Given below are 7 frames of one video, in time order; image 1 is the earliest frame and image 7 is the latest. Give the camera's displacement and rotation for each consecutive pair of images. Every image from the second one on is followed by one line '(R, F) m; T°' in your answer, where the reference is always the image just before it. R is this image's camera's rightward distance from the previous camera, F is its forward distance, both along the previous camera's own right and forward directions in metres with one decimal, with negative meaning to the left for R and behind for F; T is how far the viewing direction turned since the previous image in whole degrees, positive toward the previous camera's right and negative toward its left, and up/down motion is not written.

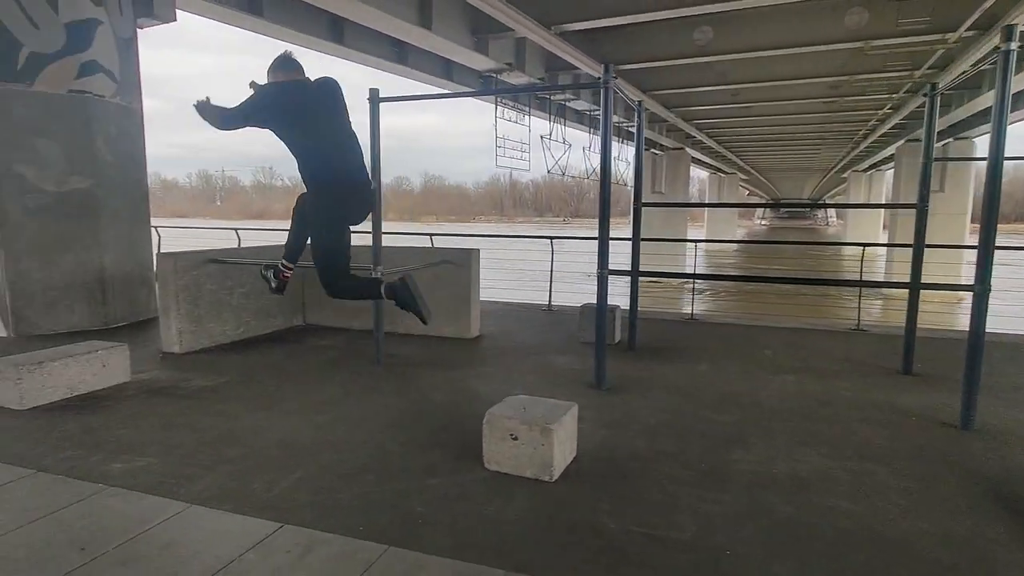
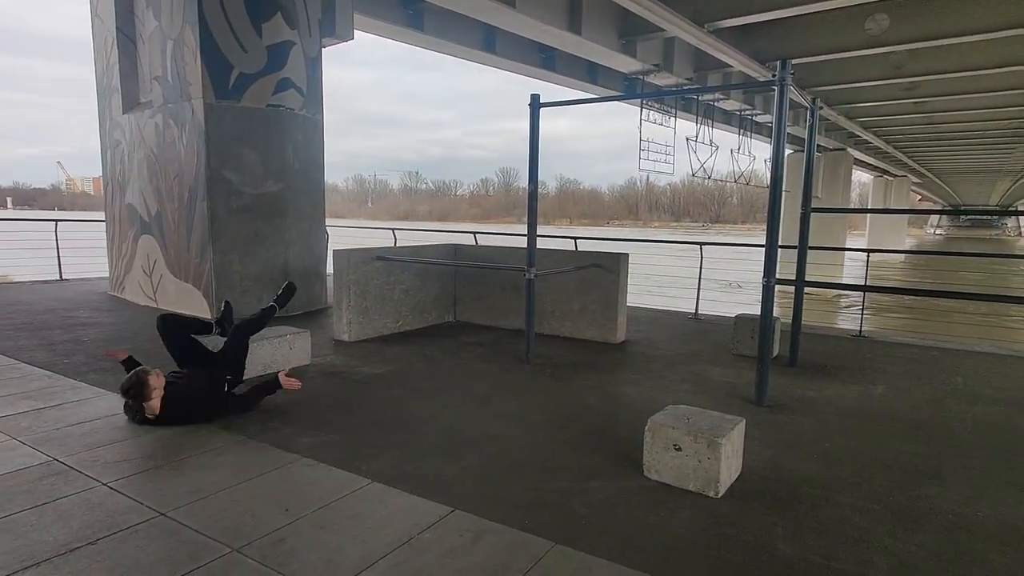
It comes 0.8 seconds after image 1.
(-0.2, 0.0) m; -13°
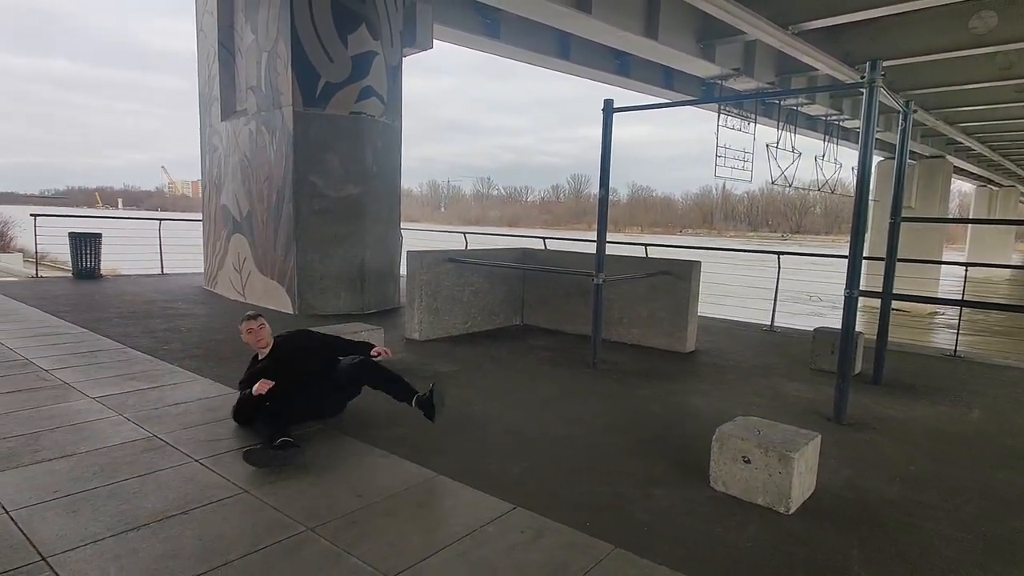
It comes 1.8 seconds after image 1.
(0.0, 0.0) m; -7°
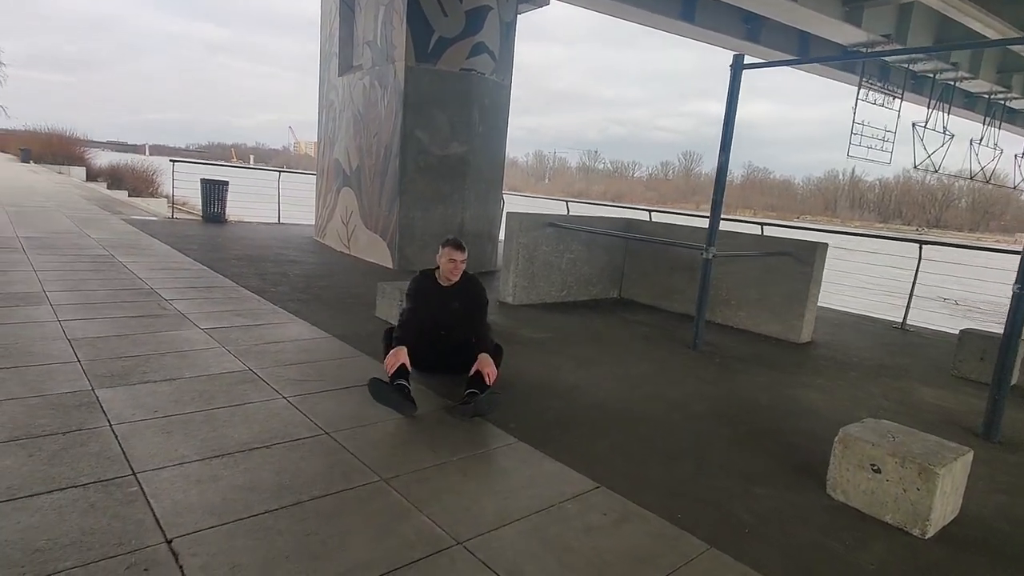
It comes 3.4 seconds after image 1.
(0.0, +0.2) m; -9°
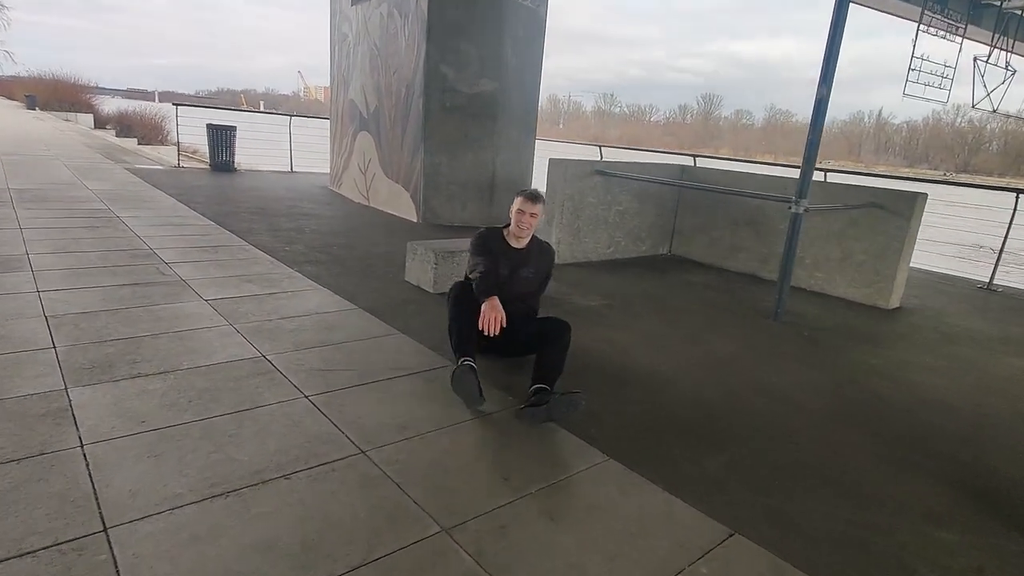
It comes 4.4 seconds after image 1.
(-0.3, +0.7) m; -1°
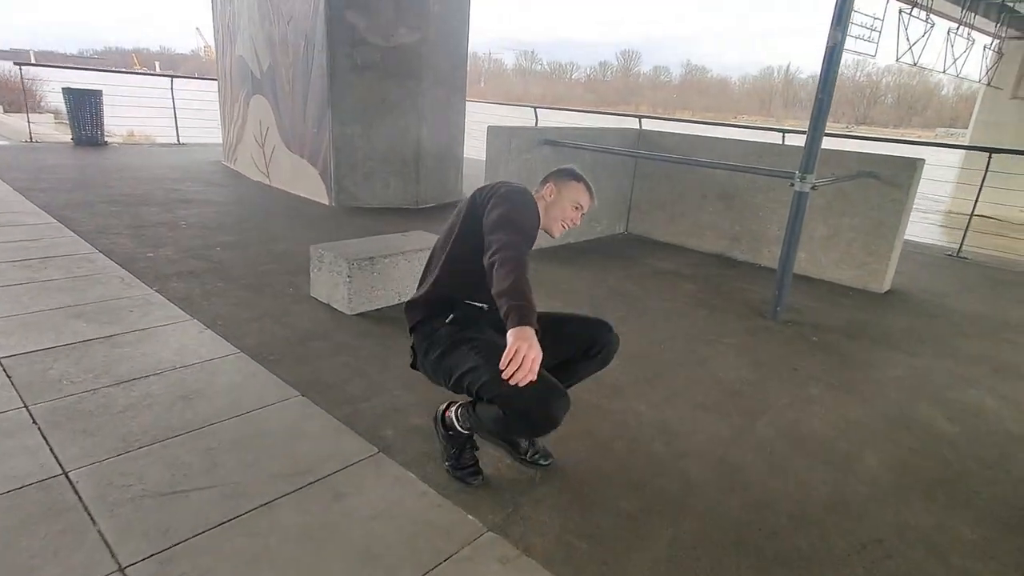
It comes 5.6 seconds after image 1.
(-0.1, +0.9) m; +7°
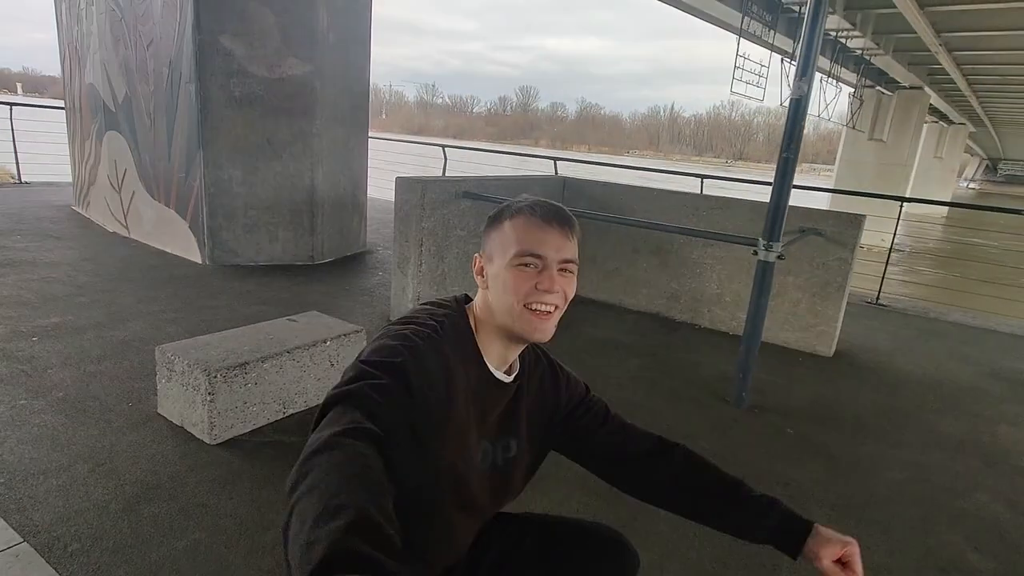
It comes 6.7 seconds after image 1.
(-0.1, +0.6) m; +9°
